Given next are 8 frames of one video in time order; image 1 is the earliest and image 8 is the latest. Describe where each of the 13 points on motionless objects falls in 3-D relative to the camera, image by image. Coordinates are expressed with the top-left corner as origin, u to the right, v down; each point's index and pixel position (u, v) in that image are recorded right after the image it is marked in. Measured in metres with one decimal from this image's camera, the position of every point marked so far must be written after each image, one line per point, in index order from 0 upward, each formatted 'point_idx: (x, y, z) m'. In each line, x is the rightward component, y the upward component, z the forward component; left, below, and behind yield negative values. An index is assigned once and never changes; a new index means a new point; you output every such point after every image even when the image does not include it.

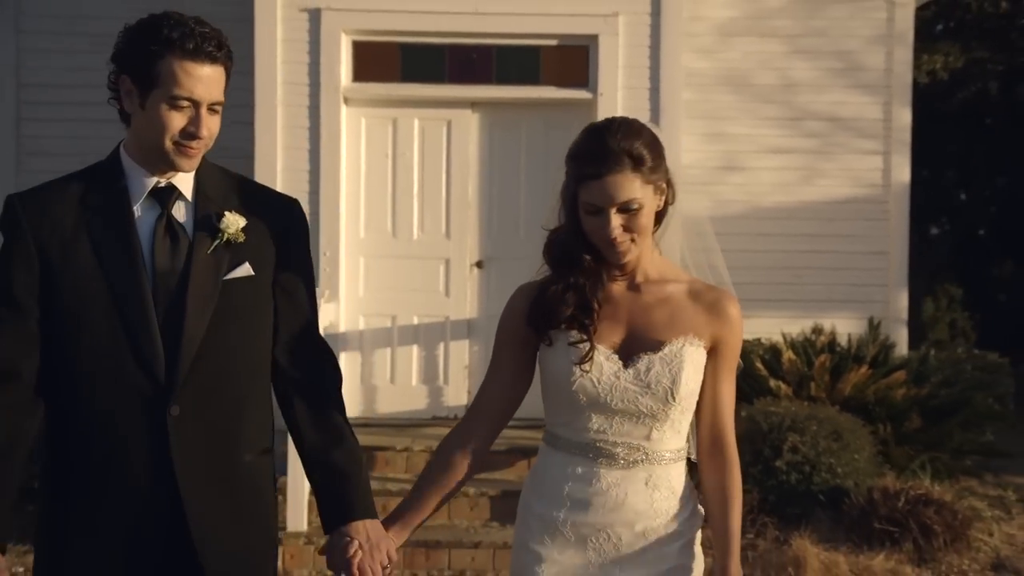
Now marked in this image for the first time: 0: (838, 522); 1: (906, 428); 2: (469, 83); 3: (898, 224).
0: (+1.8, -1.3, +6.7) m
1: (+2.5, -0.9, +7.8) m
2: (-0.3, +1.3, +7.9) m
3: (+3.0, +0.5, +9.7) m
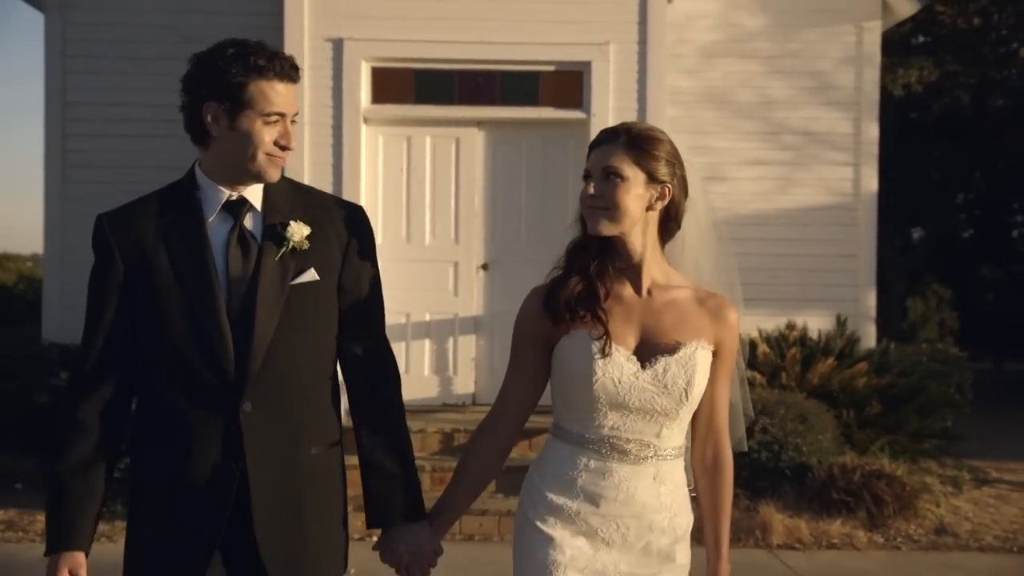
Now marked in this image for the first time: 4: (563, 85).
0: (+1.8, -1.3, +7.6) m
1: (+2.5, -0.9, +8.7) m
2: (-0.2, +1.3, +8.8) m
3: (+3.0, +0.5, +10.6) m
4: (+0.4, +1.4, +8.8) m
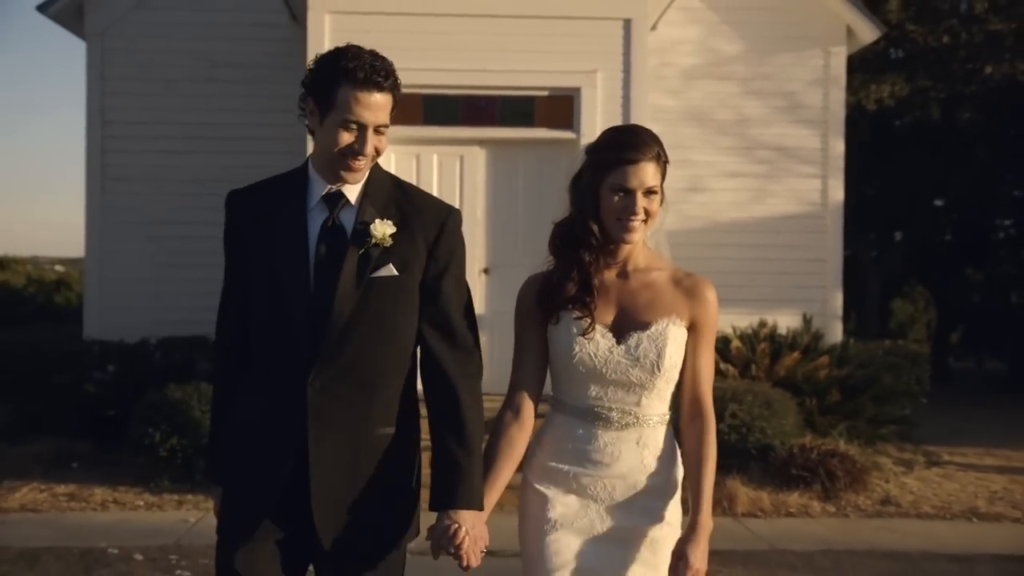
0: (+1.8, -1.3, +8.7) m
1: (+2.5, -0.9, +9.7) m
2: (-0.3, +1.3, +9.8) m
3: (+3.0, +0.5, +11.6) m
4: (+0.3, +1.4, +9.8) m
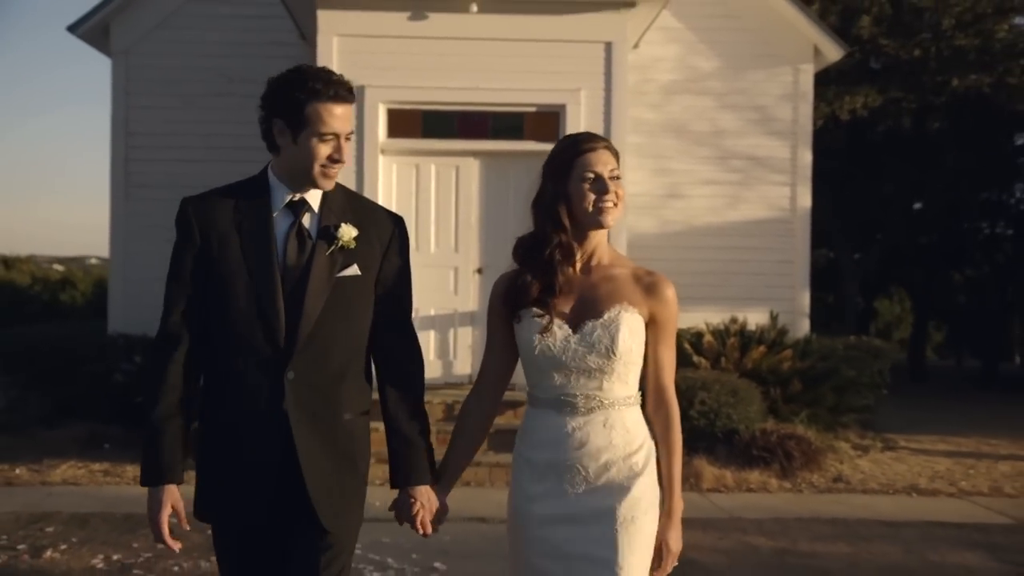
0: (+1.7, -1.3, +9.6) m
1: (+2.4, -0.9, +10.7) m
2: (-0.3, +1.3, +10.8) m
3: (+3.0, +0.5, +12.6) m
4: (+0.3, +1.4, +10.8) m
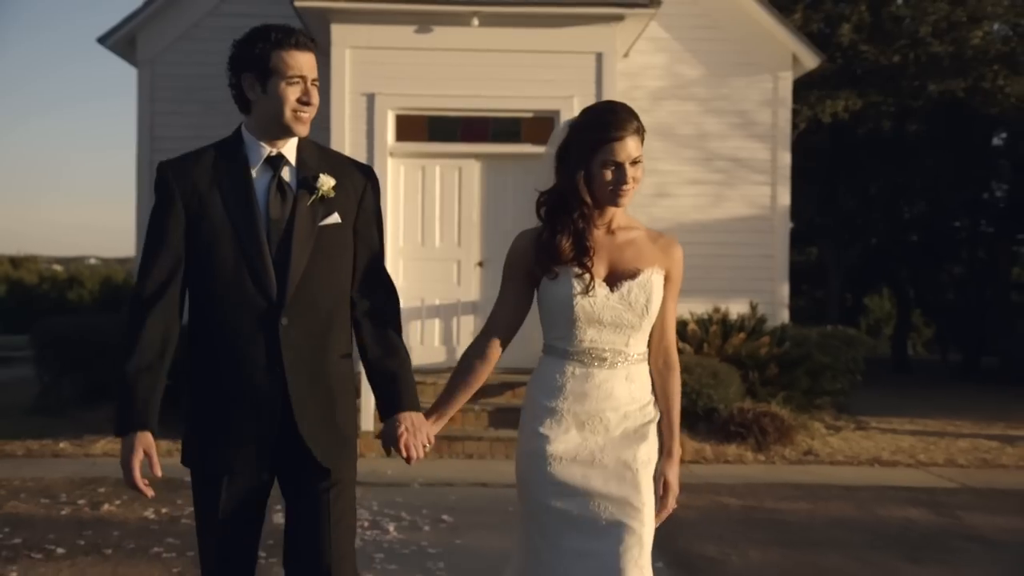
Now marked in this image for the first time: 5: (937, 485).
0: (+1.7, -1.2, +10.5) m
1: (+2.4, -0.8, +11.6) m
2: (-0.4, +1.4, +11.7) m
3: (+2.9, +0.6, +13.5) m
4: (+0.3, +1.5, +11.7) m
5: (+3.0, -1.4, +8.8) m
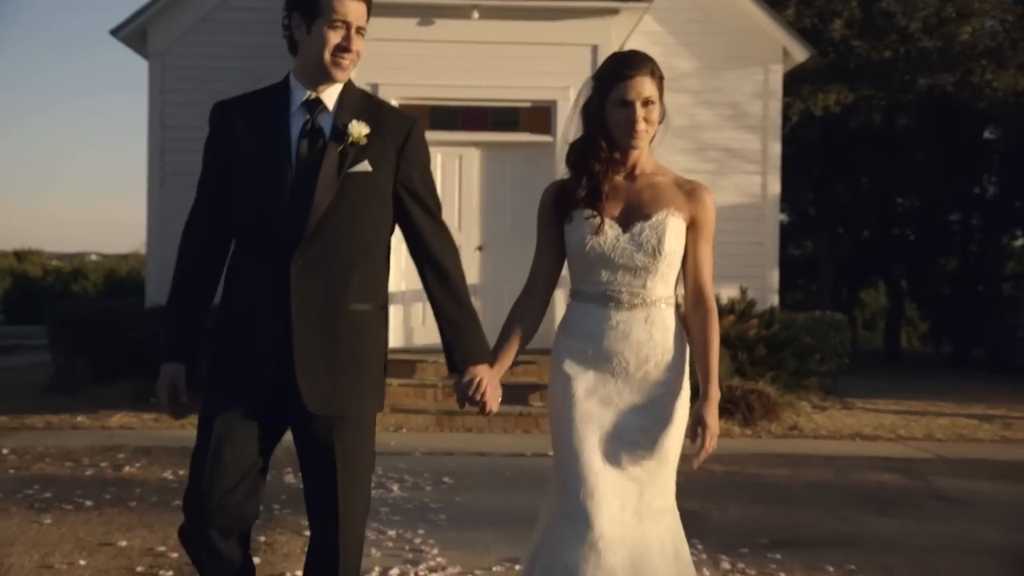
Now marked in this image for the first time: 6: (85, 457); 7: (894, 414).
0: (+1.7, -1.0, +11.0) m
1: (+2.4, -0.6, +12.0) m
2: (-0.4, +1.6, +12.1) m
3: (+2.9, +0.8, +13.9) m
4: (+0.2, +1.7, +12.1) m
5: (+3.0, -1.3, +9.2) m
6: (-2.8, -1.1, +8.2) m
7: (+3.7, -1.2, +12.0) m
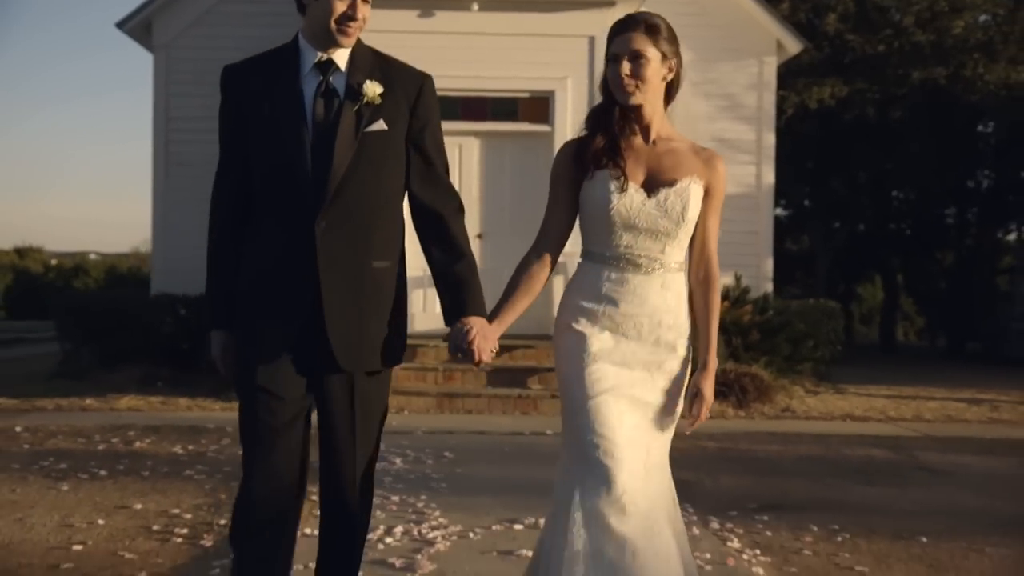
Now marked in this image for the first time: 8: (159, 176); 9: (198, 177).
0: (+1.7, -0.9, +11.2) m
1: (+2.4, -0.5, +12.3) m
2: (-0.4, +1.7, +12.4) m
3: (+2.9, +0.9, +14.2) m
4: (+0.2, +1.8, +12.4) m
5: (+3.0, -1.1, +9.5) m
6: (-2.8, -1.0, +8.5) m
7: (+3.7, -1.1, +12.2) m
8: (-3.9, +1.2, +13.7) m
9: (-3.5, +1.2, +13.7) m
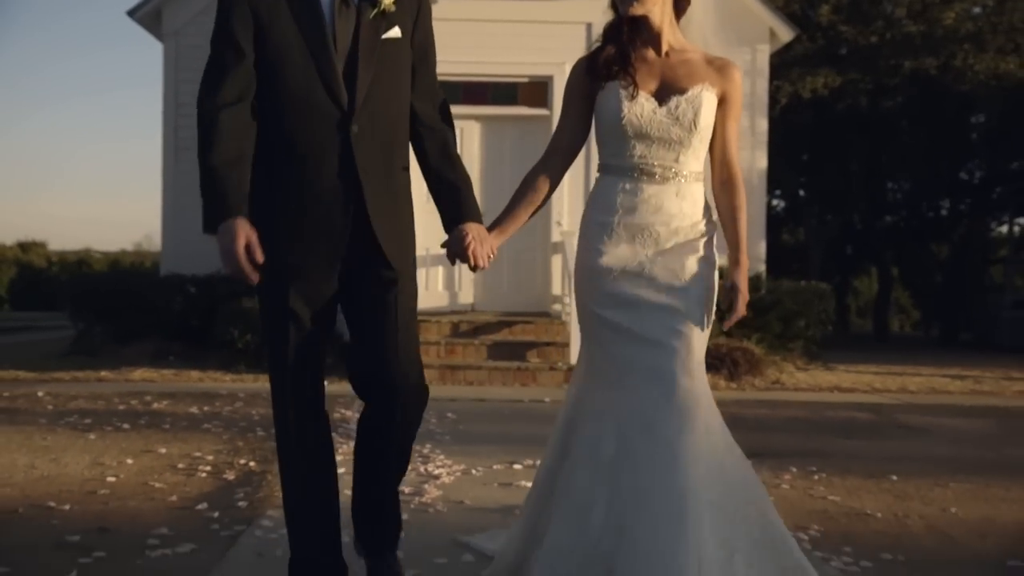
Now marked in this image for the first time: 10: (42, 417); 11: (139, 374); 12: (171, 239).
0: (+1.7, -0.7, +11.6) m
1: (+2.4, -0.3, +12.7) m
2: (-0.4, +1.9, +12.8) m
3: (+2.9, +1.1, +14.6) m
4: (+0.2, +2.0, +12.8) m
5: (+3.0, -0.9, +9.9) m
6: (-2.8, -0.8, +8.9) m
7: (+3.7, -0.9, +12.6) m
8: (-3.9, +1.5, +14.1) m
9: (-3.5, +1.4, +14.1) m
10: (-2.9, -0.8, +7.5) m
11: (-3.3, -0.8, +10.9) m
12: (-3.9, +0.6, +14.1) m
